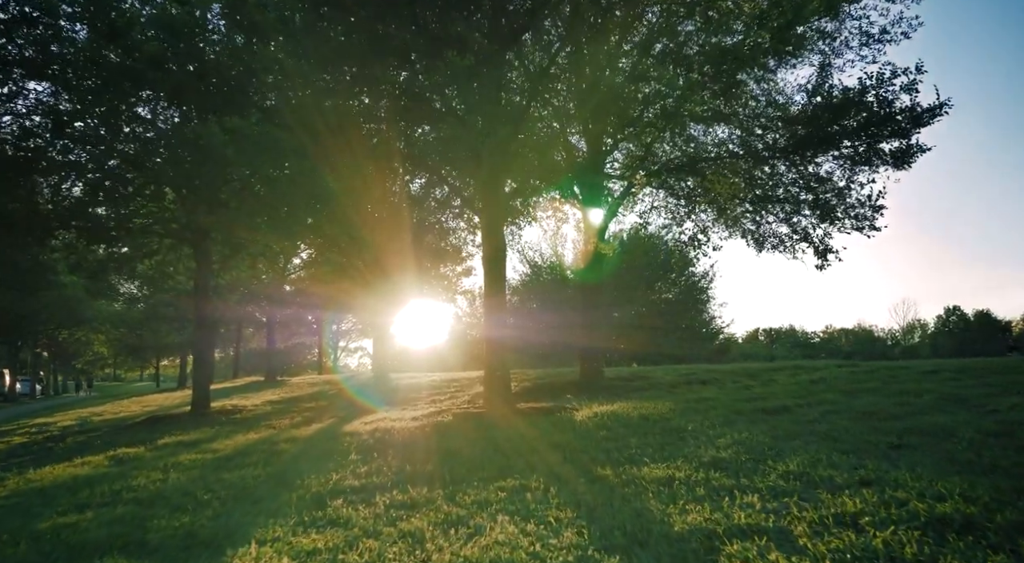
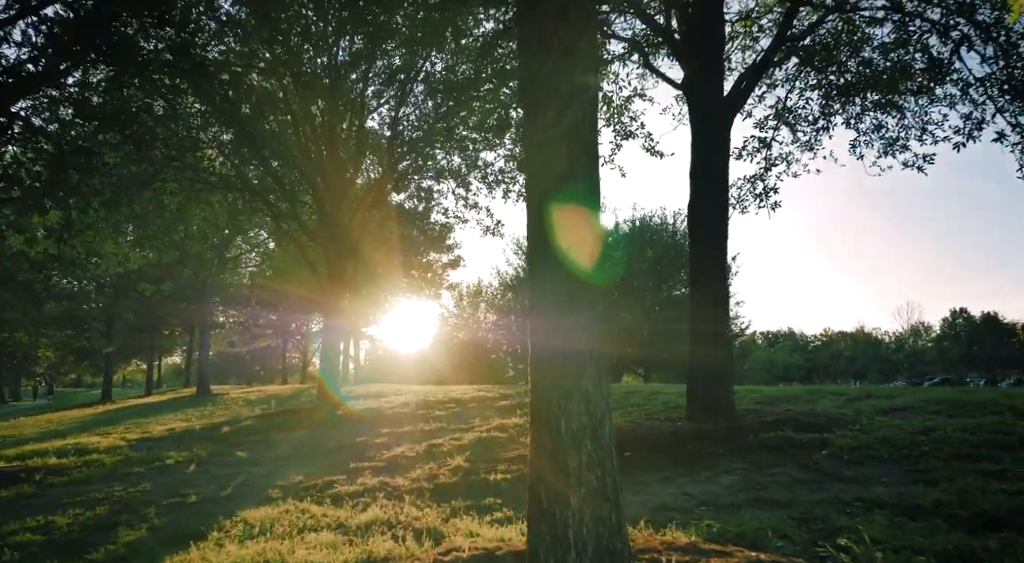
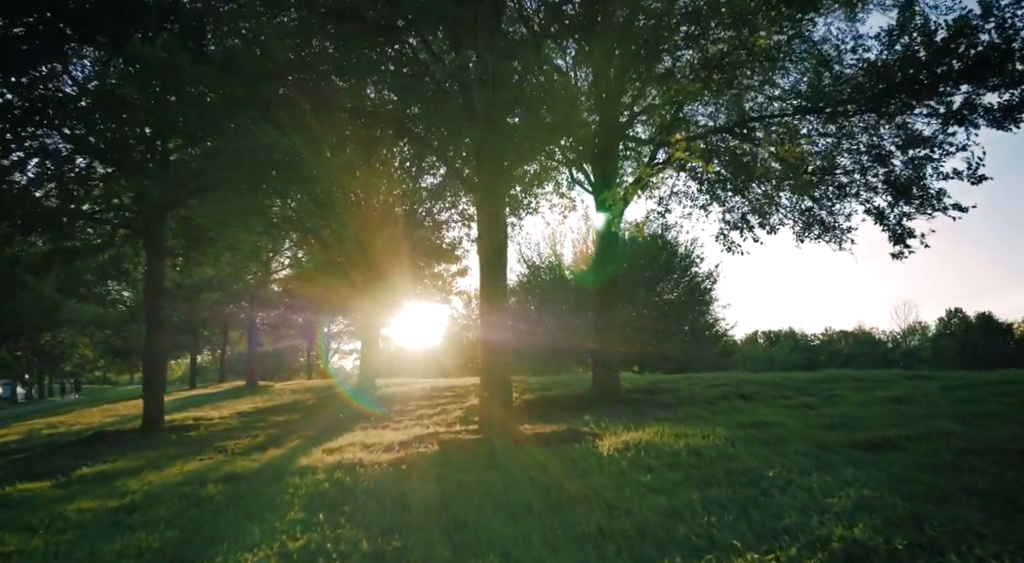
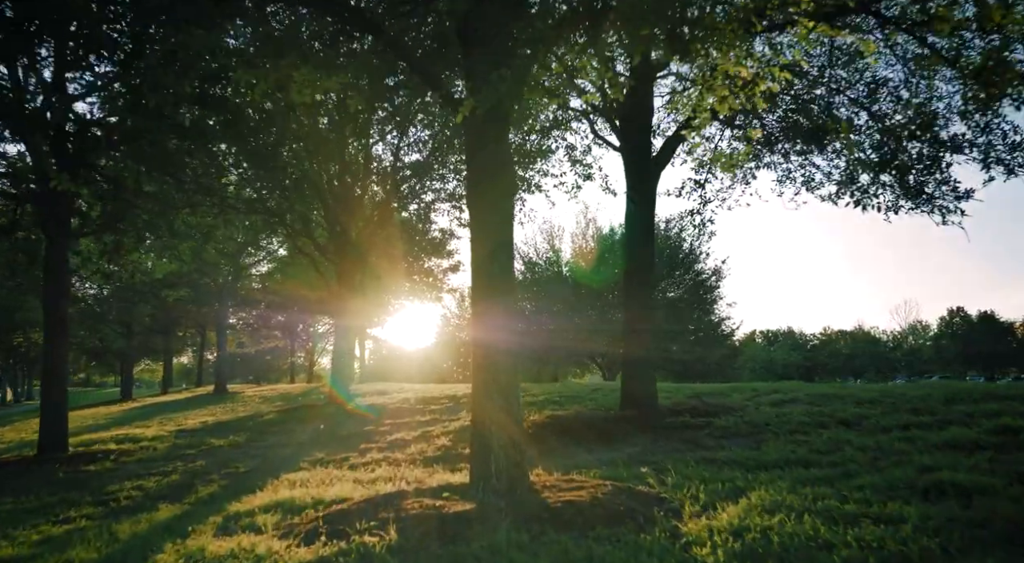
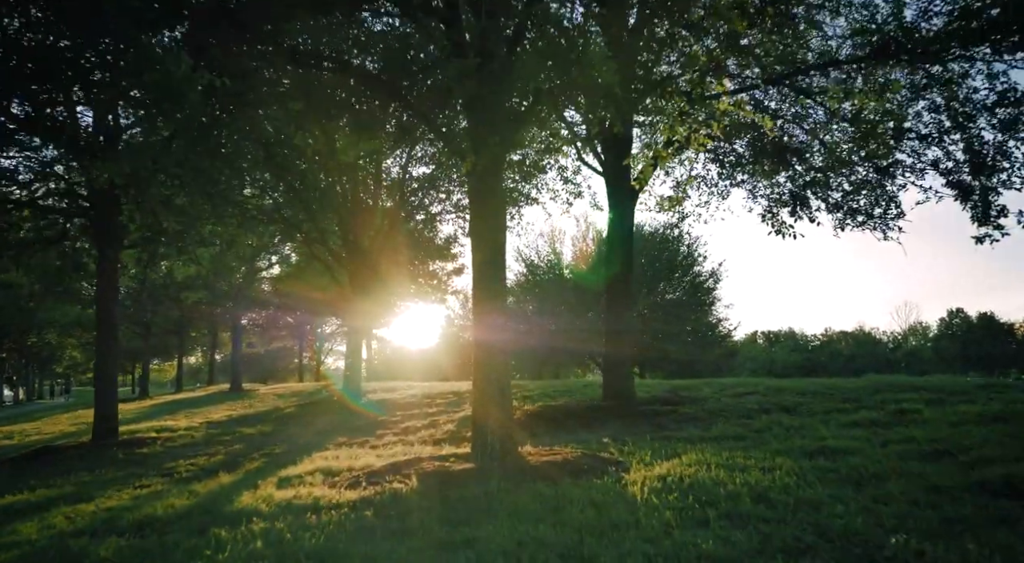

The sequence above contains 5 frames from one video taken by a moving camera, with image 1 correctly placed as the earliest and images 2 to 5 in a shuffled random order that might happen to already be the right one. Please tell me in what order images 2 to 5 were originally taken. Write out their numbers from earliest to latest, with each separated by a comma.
3, 5, 4, 2
